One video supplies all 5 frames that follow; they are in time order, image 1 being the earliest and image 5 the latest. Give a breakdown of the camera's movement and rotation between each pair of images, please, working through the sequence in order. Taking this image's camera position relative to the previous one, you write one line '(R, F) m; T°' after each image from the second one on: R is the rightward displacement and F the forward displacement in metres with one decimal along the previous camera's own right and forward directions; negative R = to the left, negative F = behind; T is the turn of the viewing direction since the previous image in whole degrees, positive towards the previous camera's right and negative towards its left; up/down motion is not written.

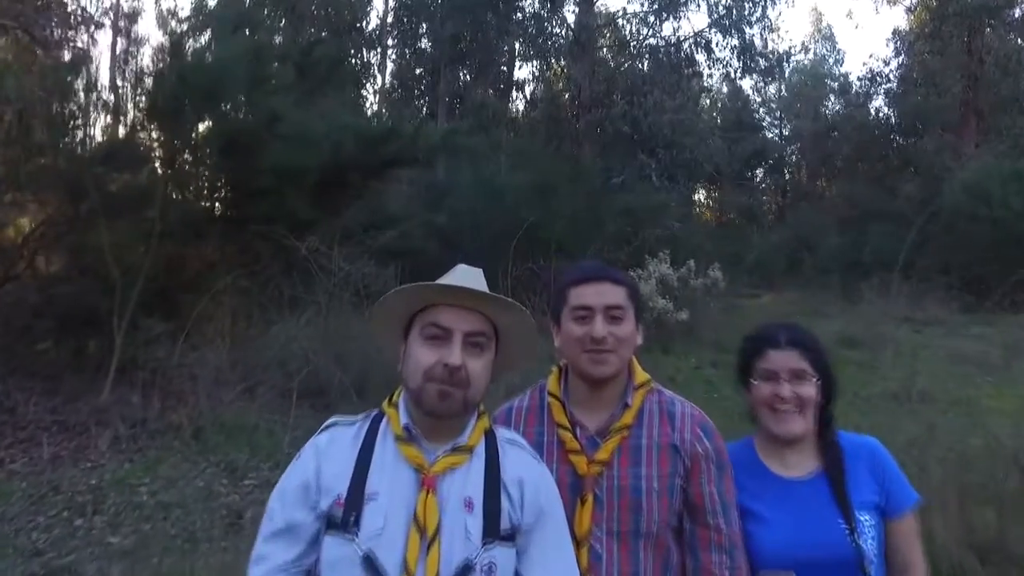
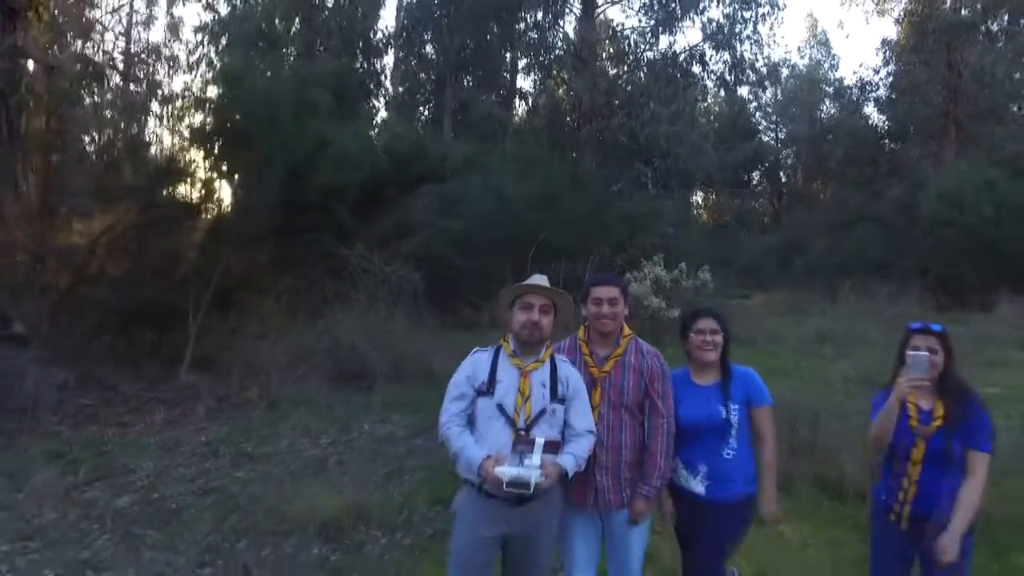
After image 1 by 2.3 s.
(-0.3, -1.9) m; 0°
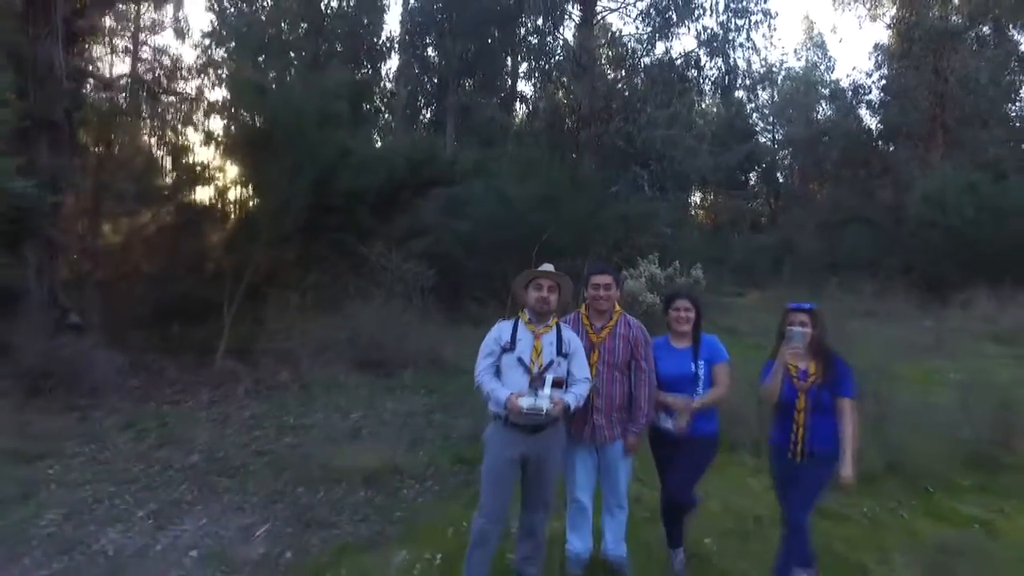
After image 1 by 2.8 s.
(-0.1, -1.2) m; 0°
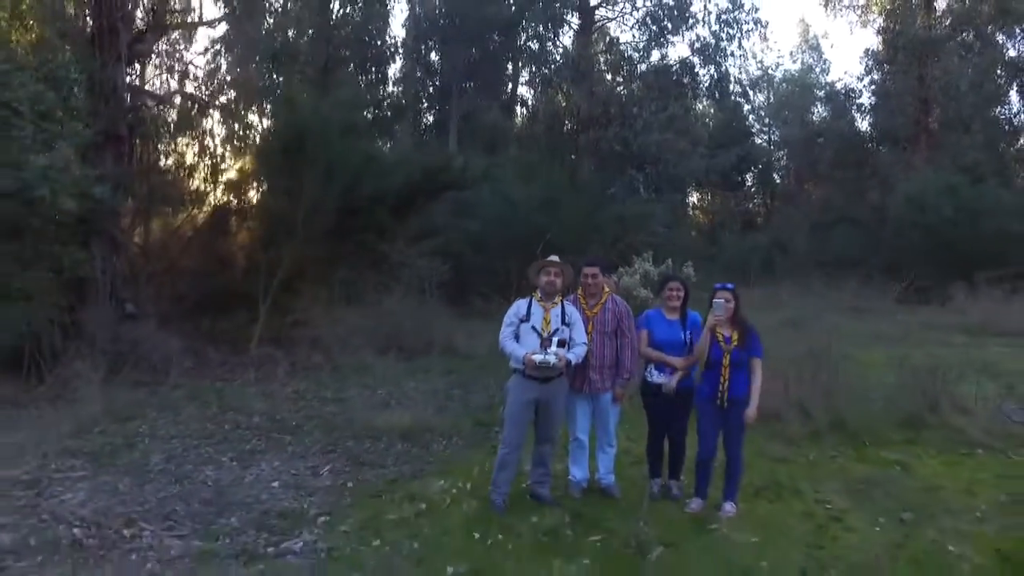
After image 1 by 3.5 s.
(-0.2, -1.6) m; 0°
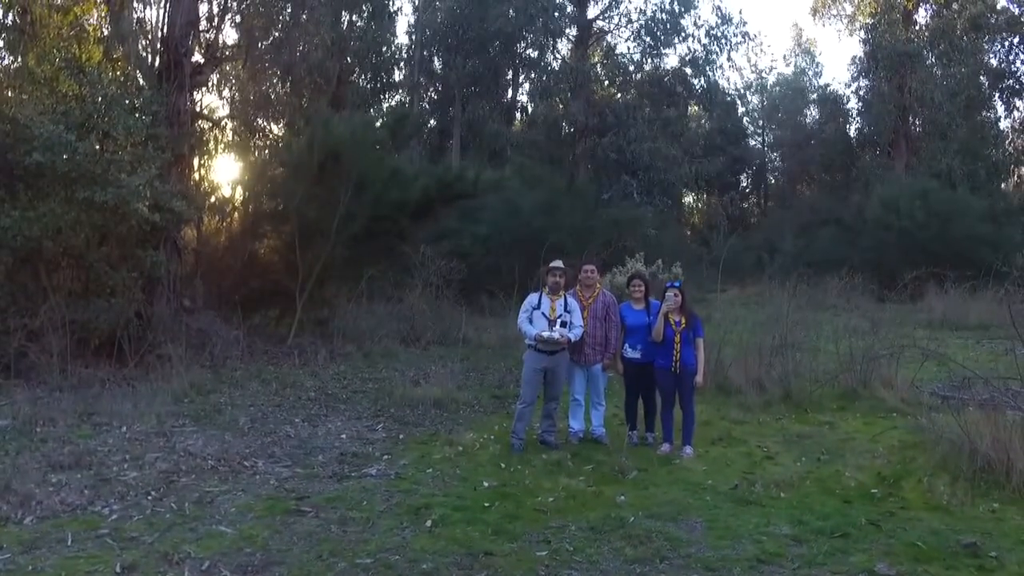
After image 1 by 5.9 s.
(-0.2, -2.1) m; 0°
